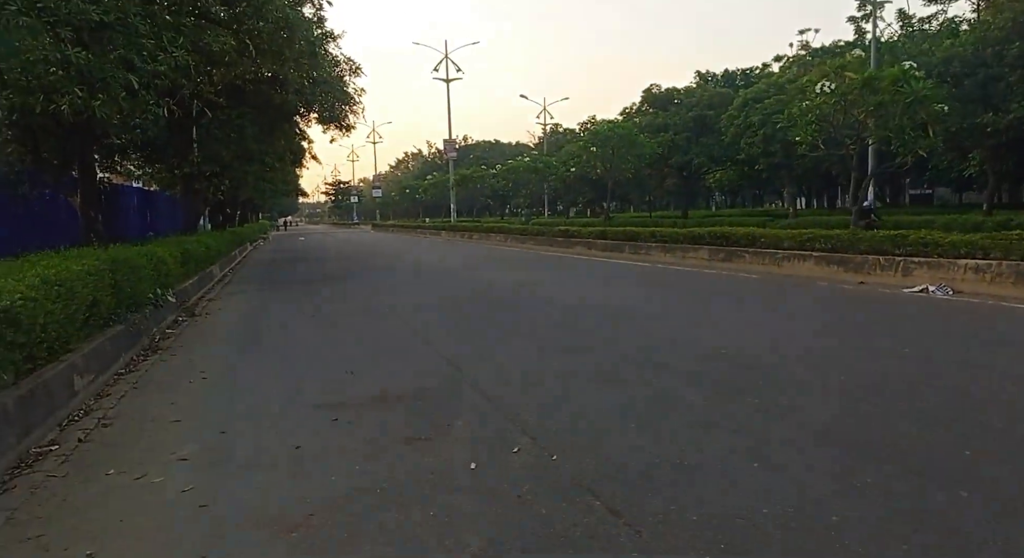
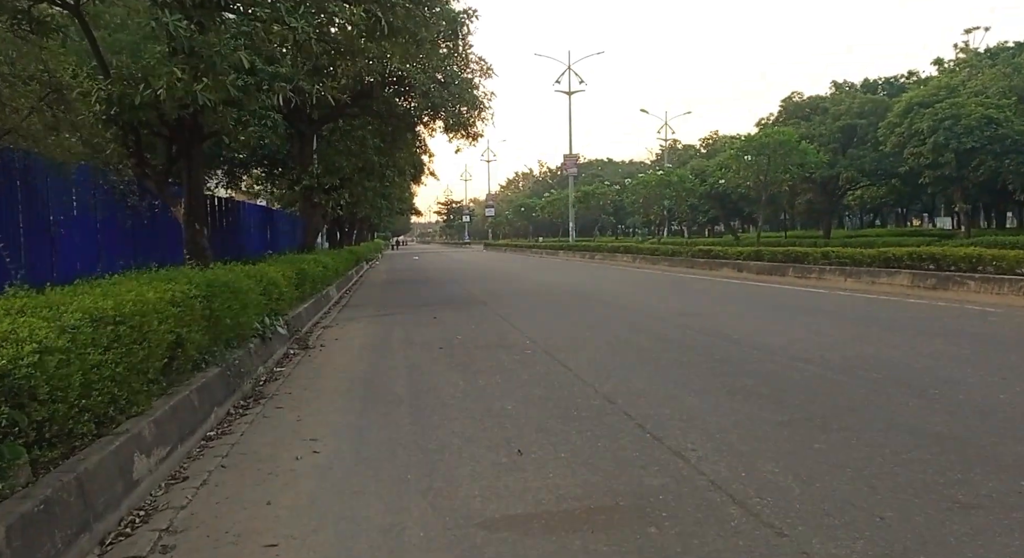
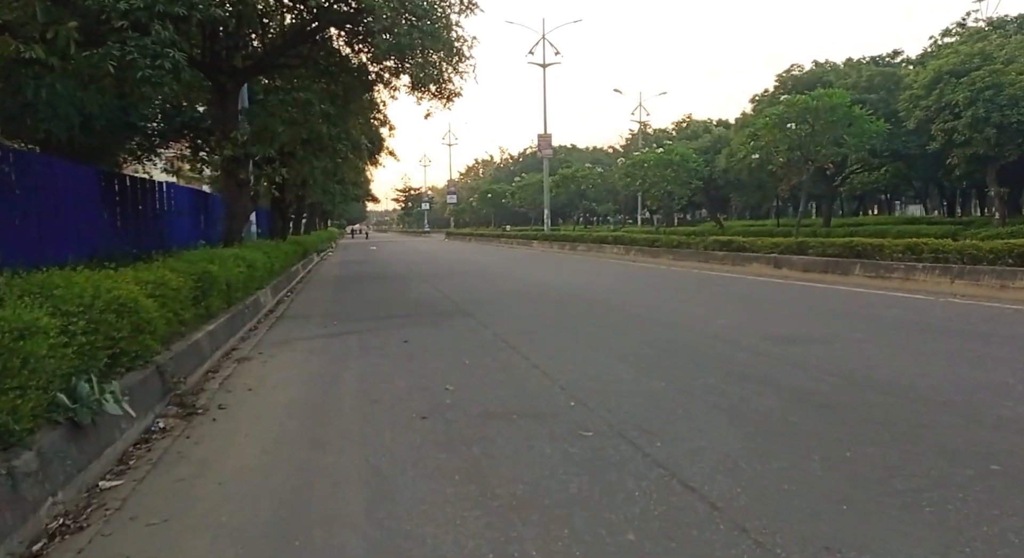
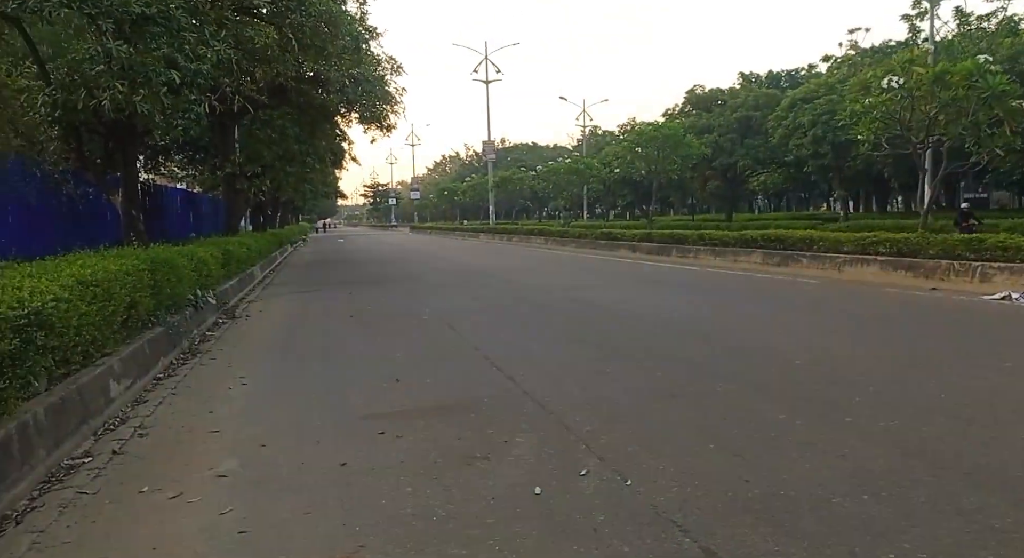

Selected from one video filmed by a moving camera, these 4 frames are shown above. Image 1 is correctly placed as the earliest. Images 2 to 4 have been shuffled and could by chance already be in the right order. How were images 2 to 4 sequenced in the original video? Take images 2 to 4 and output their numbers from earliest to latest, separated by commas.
4, 2, 3
